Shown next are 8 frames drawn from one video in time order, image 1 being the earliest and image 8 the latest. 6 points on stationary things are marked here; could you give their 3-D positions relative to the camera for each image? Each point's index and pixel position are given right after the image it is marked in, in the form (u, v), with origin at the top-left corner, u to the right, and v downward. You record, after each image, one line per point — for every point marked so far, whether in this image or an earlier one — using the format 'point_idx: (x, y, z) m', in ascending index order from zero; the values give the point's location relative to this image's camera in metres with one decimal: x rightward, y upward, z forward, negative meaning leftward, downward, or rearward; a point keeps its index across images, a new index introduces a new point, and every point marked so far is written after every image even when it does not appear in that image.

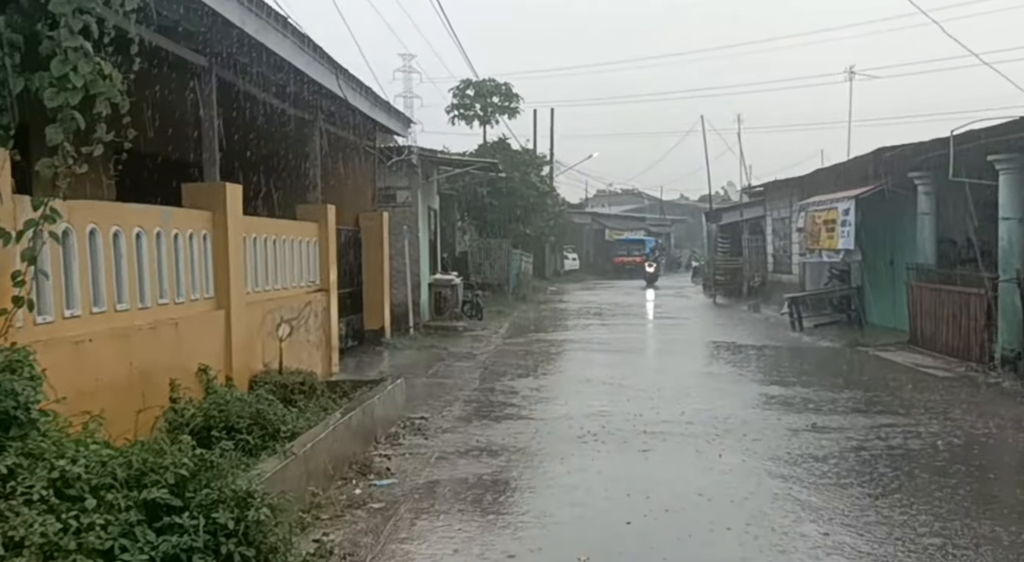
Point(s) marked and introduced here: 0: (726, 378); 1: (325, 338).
0: (+2.5, -1.2, +12.2) m
1: (-1.9, -0.6, +10.8) m
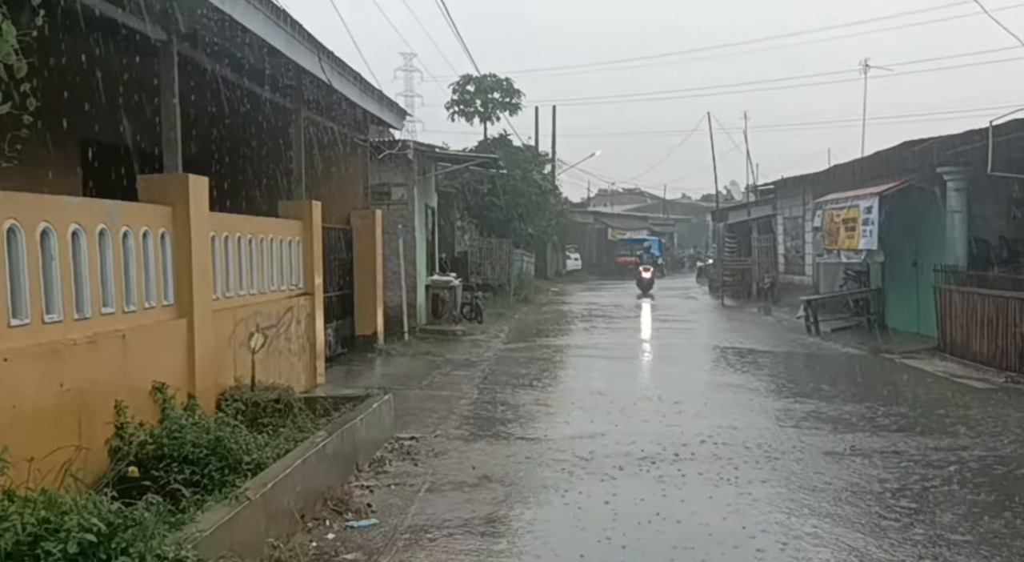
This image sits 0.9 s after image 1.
0: (+2.5, -1.2, +11.3) m
1: (-1.9, -0.6, +9.9) m
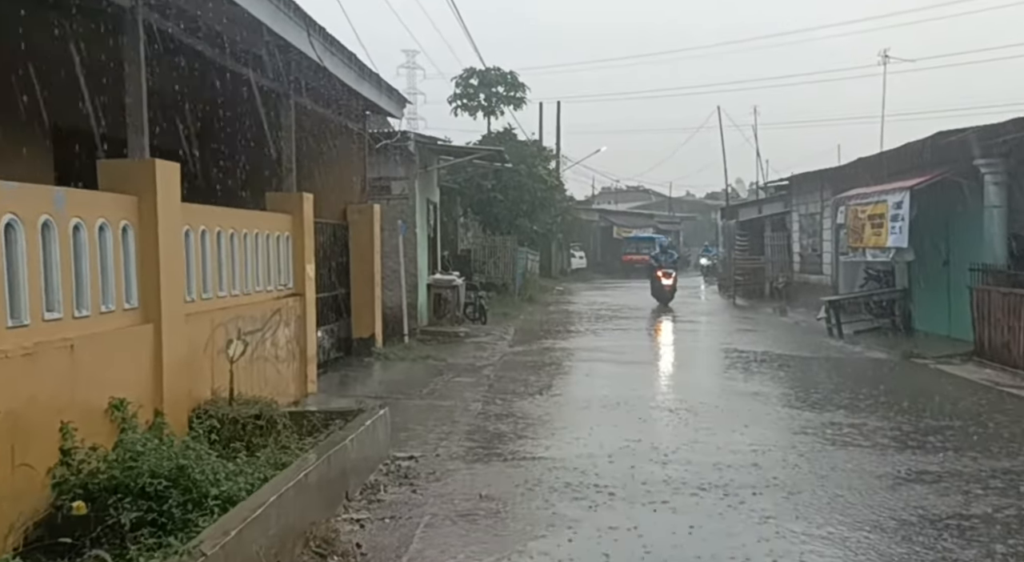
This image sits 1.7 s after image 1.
0: (+2.6, -1.2, +10.4) m
1: (-1.9, -0.6, +9.1) m
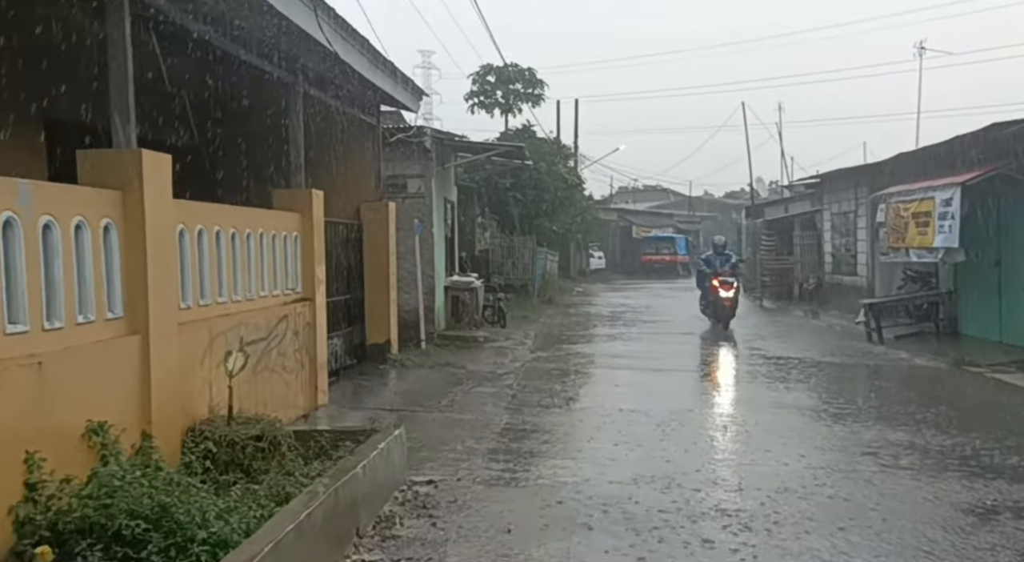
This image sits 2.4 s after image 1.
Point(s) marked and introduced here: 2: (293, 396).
0: (+2.8, -1.2, +9.7) m
1: (-1.6, -0.7, +8.4) m
2: (-1.7, -0.9, +8.0) m
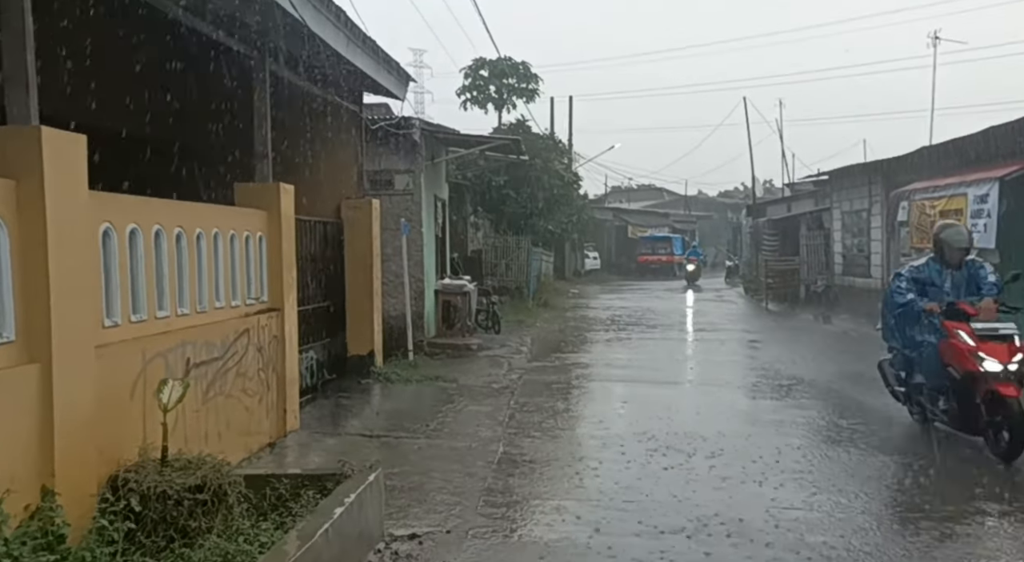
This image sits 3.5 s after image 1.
0: (+2.8, -1.3, +8.6) m
1: (-1.7, -0.7, +7.3) m
2: (-1.7, -0.9, +6.8) m
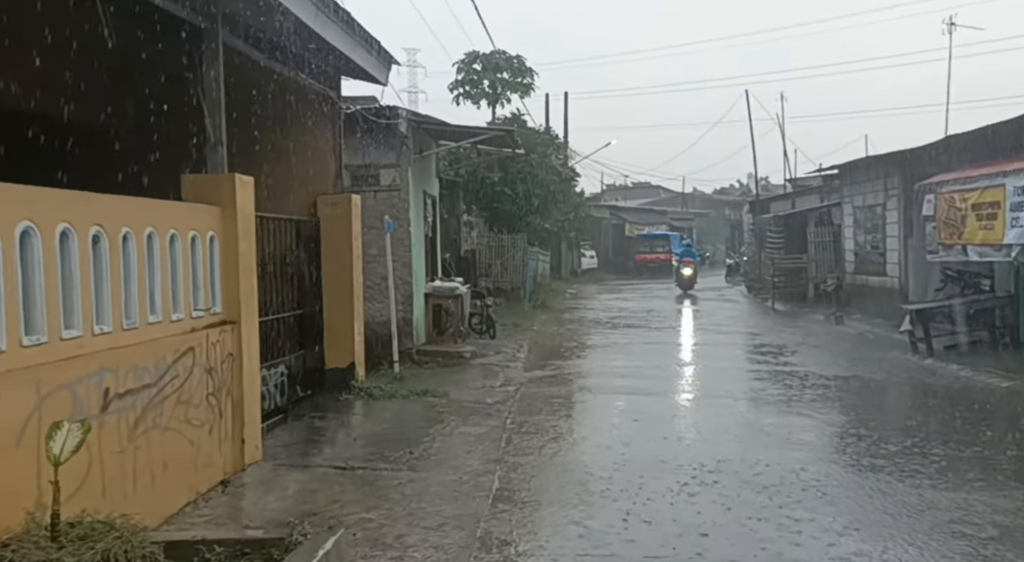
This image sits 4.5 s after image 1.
0: (+2.8, -1.3, +7.5) m
1: (-1.7, -0.8, +6.2) m
2: (-1.7, -1.0, +5.7) m
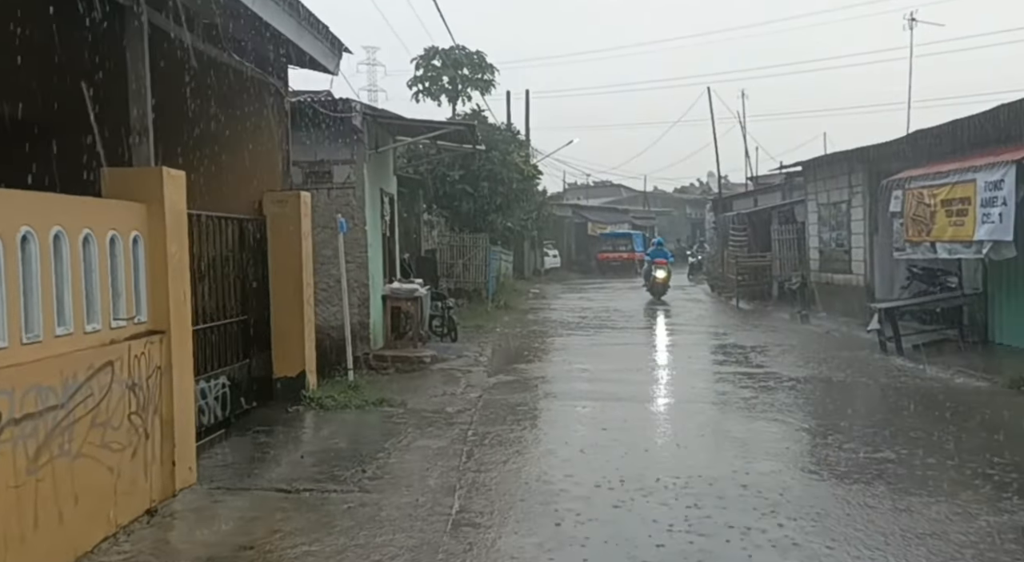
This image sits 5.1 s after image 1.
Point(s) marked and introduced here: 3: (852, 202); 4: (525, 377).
0: (+2.5, -1.3, +7.1) m
1: (-1.9, -0.8, +5.7) m
2: (-1.9, -1.0, +5.2) m
3: (+5.9, +1.4, +18.1) m
4: (+0.2, -1.1, +11.8) m
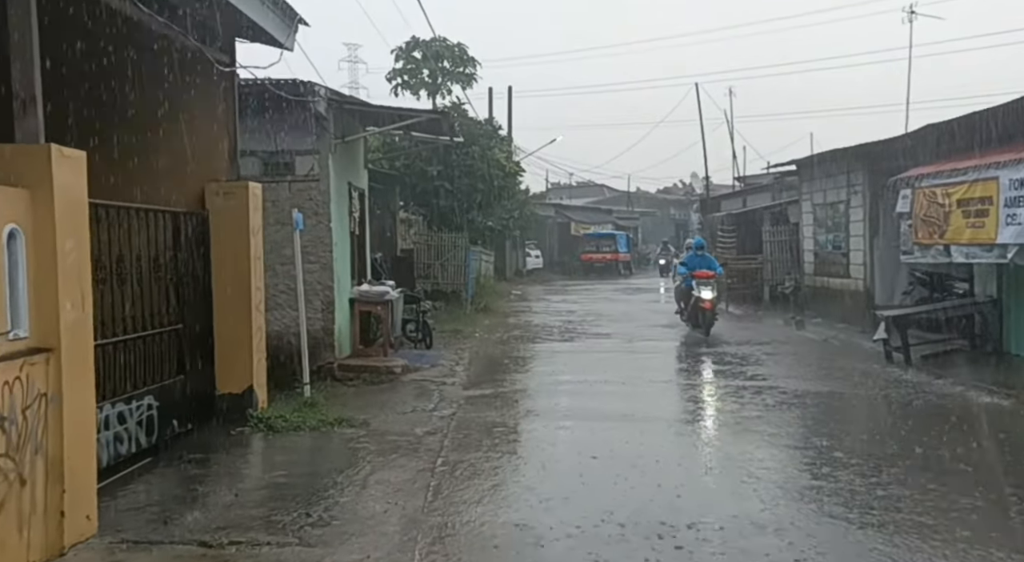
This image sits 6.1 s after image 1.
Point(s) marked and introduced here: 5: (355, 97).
0: (+2.4, -1.3, +6.1) m
1: (-2.0, -0.8, +4.6) m
2: (-2.0, -1.0, +4.1) m
3: (+5.6, +1.3, +17.1) m
4: (-0.1, -1.1, +10.7) m
5: (-1.7, +2.0, +11.3) m
